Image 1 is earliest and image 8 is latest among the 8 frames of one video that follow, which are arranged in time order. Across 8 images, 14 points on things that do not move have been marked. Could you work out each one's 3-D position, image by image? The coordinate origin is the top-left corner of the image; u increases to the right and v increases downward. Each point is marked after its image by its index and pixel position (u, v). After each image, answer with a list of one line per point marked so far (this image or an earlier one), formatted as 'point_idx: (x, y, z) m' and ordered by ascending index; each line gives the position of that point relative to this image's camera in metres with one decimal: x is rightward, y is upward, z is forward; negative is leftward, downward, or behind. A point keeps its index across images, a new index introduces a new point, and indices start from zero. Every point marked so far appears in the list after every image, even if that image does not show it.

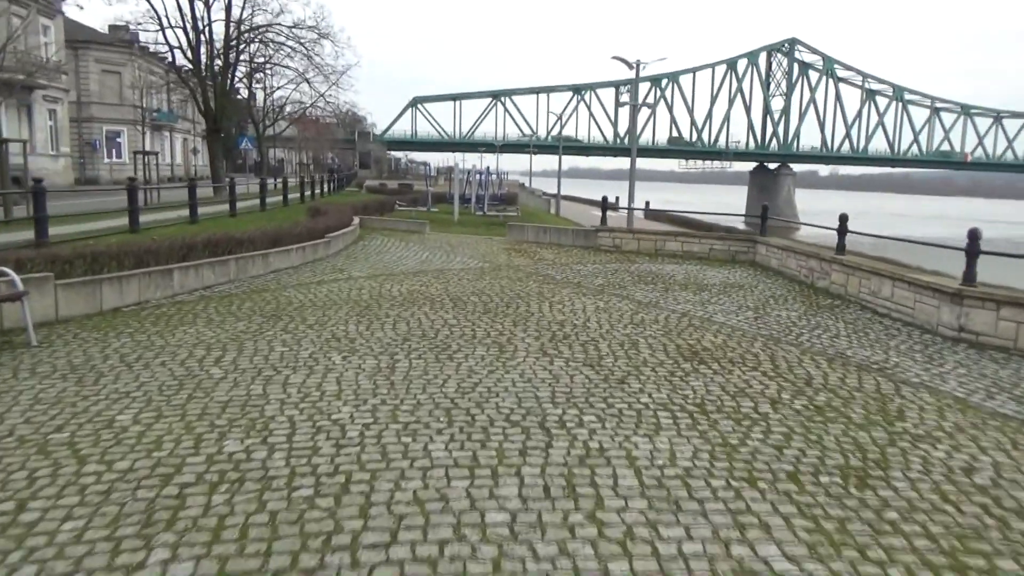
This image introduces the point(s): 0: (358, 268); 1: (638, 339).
0: (-2.7, +0.3, +13.5) m
1: (+1.4, -0.6, +8.4) m
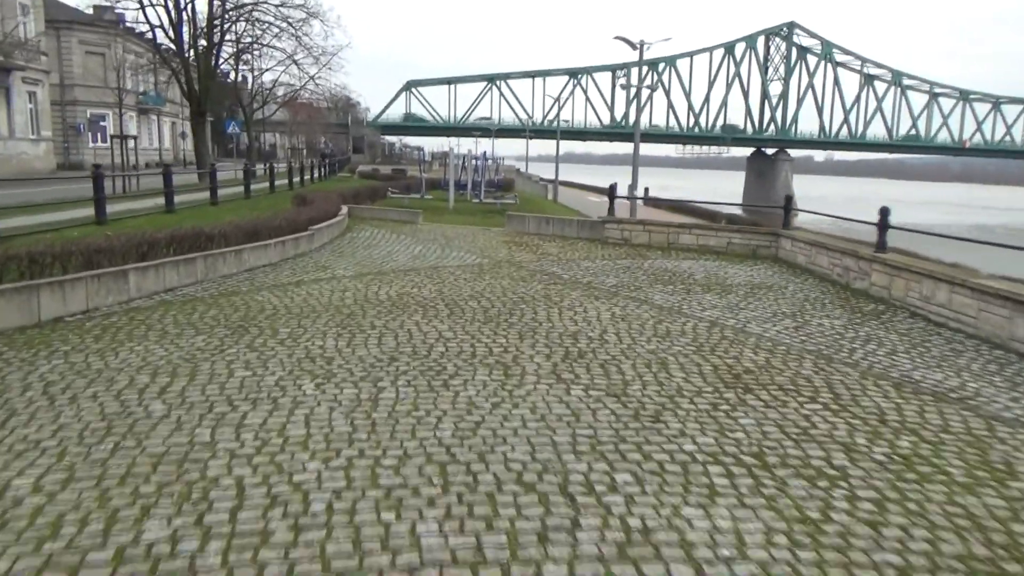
0: (-2.7, +0.4, +12.2) m
1: (+1.4, -0.7, +7.1) m
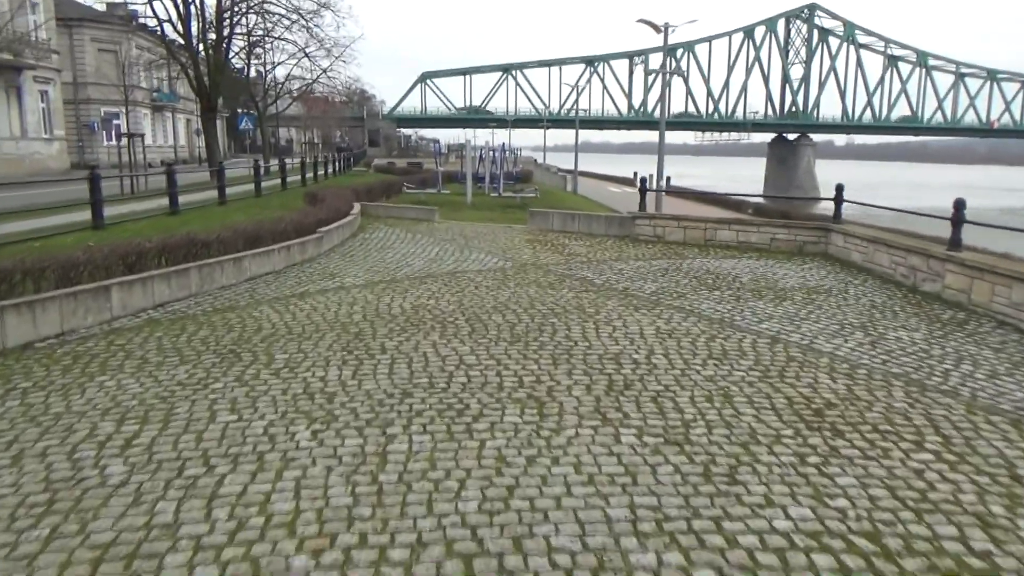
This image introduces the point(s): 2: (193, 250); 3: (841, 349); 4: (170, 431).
0: (-2.3, +0.2, +11.2) m
1: (+1.7, -0.8, +6.0) m
2: (-4.1, +0.5, +10.0) m
3: (+3.1, -0.6, +7.2) m
4: (-2.3, -1.0, +5.1) m
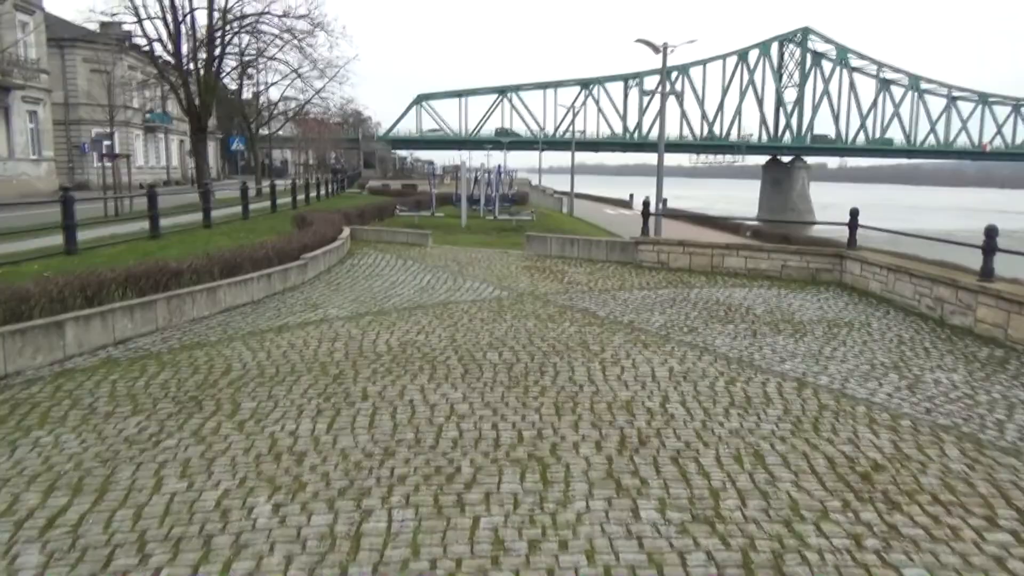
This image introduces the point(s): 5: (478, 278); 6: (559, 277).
0: (-2.4, -0.2, +10.4) m
1: (+1.7, -1.1, +5.2) m
2: (-4.2, +0.1, +9.2) m
3: (+3.1, -0.9, +6.4) m
4: (-2.3, -1.2, +4.3) m
5: (-0.6, +0.2, +12.5) m
6: (+0.8, +0.2, +12.5) m
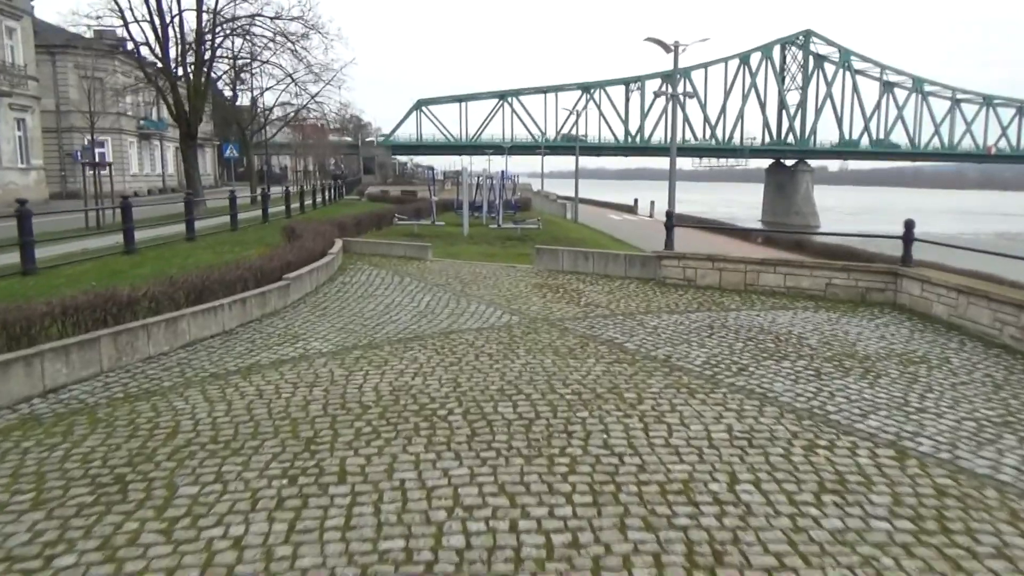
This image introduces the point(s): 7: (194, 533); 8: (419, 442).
0: (-2.2, -0.5, +9.0) m
1: (+1.8, -1.4, +3.8) m
2: (-4.1, -0.2, +7.8) m
3: (+3.2, -1.2, +5.0) m
4: (-2.1, -1.5, +2.8) m
5: (-0.4, -0.2, +11.1) m
6: (+0.9, -0.2, +11.1) m
7: (-1.7, -1.3, +4.1) m
8: (-0.7, -1.1, +5.4) m
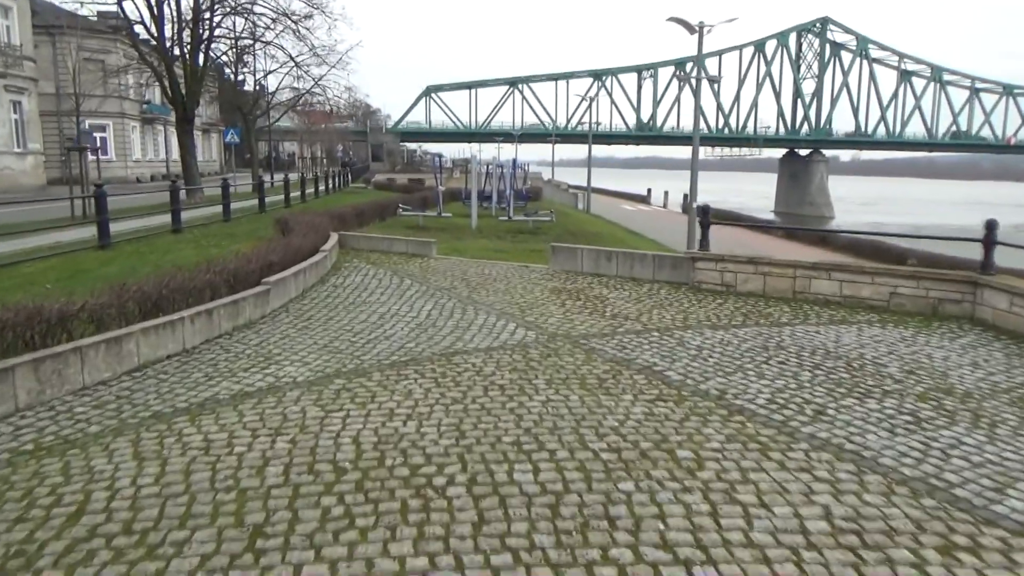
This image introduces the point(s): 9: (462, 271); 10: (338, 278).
0: (-2.1, -0.6, +7.6) m
1: (+1.9, -1.6, +2.3) m
2: (-3.9, -0.3, +6.3) m
3: (+3.3, -1.4, +3.5) m
4: (-2.1, -1.7, +1.4) m
5: (-0.2, -0.3, +9.6) m
6: (+1.1, -0.3, +9.6) m
7: (-1.6, -1.5, +2.6) m
8: (-0.5, -1.3, +3.9) m
9: (-0.8, +0.3, +12.7) m
10: (-2.8, +0.2, +12.0) m
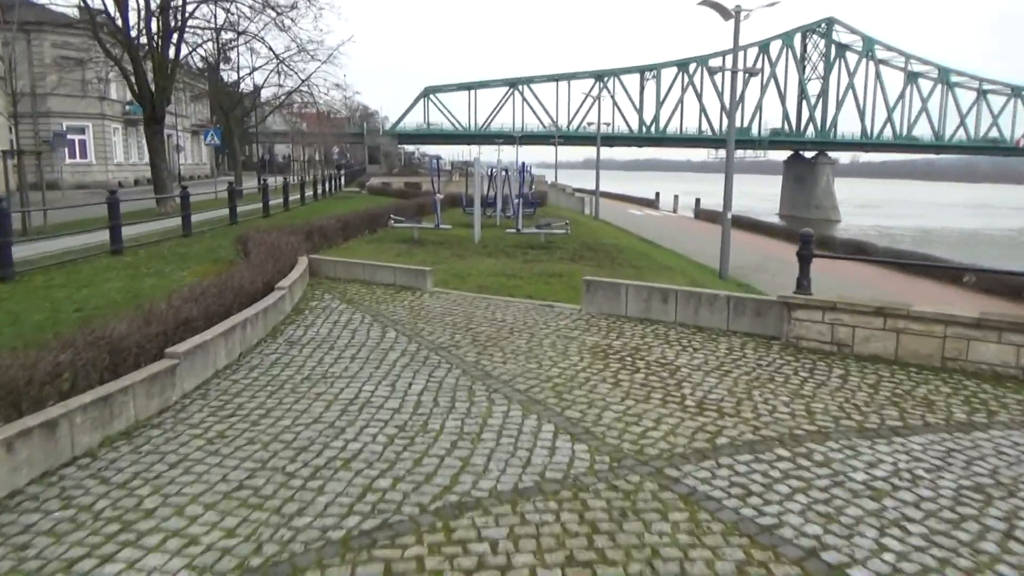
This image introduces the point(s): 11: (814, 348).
0: (-1.8, -1.2, +4.4) m
1: (+2.2, -2.2, -0.9) m
2: (-3.6, -0.9, +3.1) m
3: (+3.6, -2.0, +0.3) m
4: (-1.8, -2.3, -1.8) m
5: (0.0, -0.9, +6.4) m
6: (+1.4, -0.9, +6.4) m
7: (-1.3, -2.1, -0.6) m
8: (-0.3, -1.9, +0.8) m
9: (-0.6, -0.3, +9.5) m
10: (-2.5, -0.5, +8.8) m
11: (+3.1, -0.6, +7.8) m
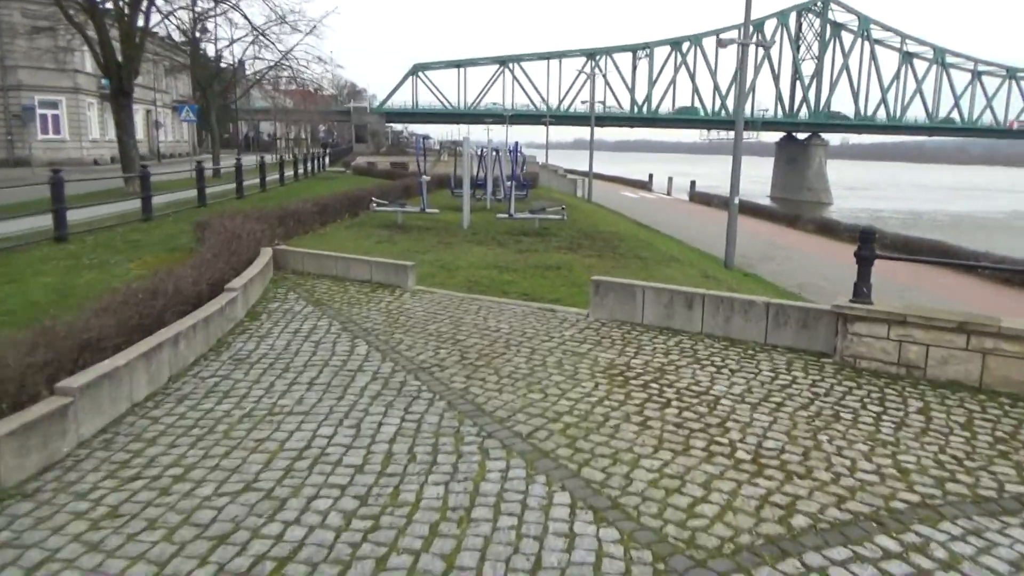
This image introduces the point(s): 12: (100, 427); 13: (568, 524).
0: (-1.8, -1.4, +2.9) m
1: (+2.3, -2.5, -2.3) m
2: (-3.6, -1.1, +1.6) m
3: (+3.7, -2.3, -1.1) m
4: (-1.7, -2.6, -3.2) m
5: (0.0, -1.0, +5.0) m
6: (+1.3, -1.0, +5.0) m
7: (-1.2, -2.3, -2.0) m
8: (-0.2, -2.1, -0.7) m
9: (-0.6, -0.4, +8.0) m
10: (-2.5, -0.5, +7.3) m
11: (+3.1, -0.7, +6.3) m
12: (-2.7, -0.9, +5.0) m
13: (+0.2, -1.2, +4.0) m
